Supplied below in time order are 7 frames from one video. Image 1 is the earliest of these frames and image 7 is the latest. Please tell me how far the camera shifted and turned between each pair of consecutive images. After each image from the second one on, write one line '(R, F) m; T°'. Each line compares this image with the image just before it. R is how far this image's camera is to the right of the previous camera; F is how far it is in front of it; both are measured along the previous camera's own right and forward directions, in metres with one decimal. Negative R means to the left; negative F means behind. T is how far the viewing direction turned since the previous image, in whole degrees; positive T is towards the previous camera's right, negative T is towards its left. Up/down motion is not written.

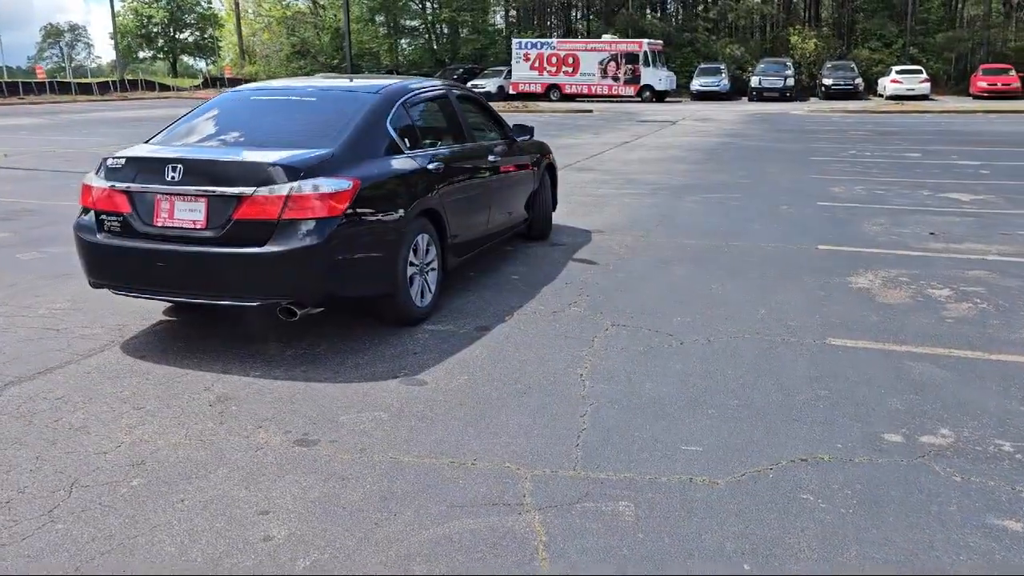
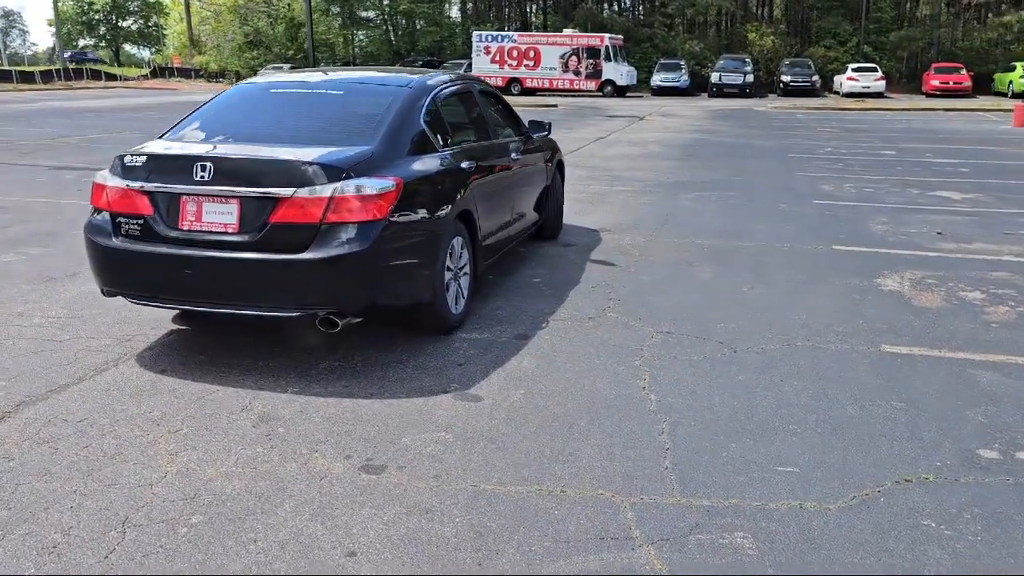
(-0.6, +0.3) m; +3°
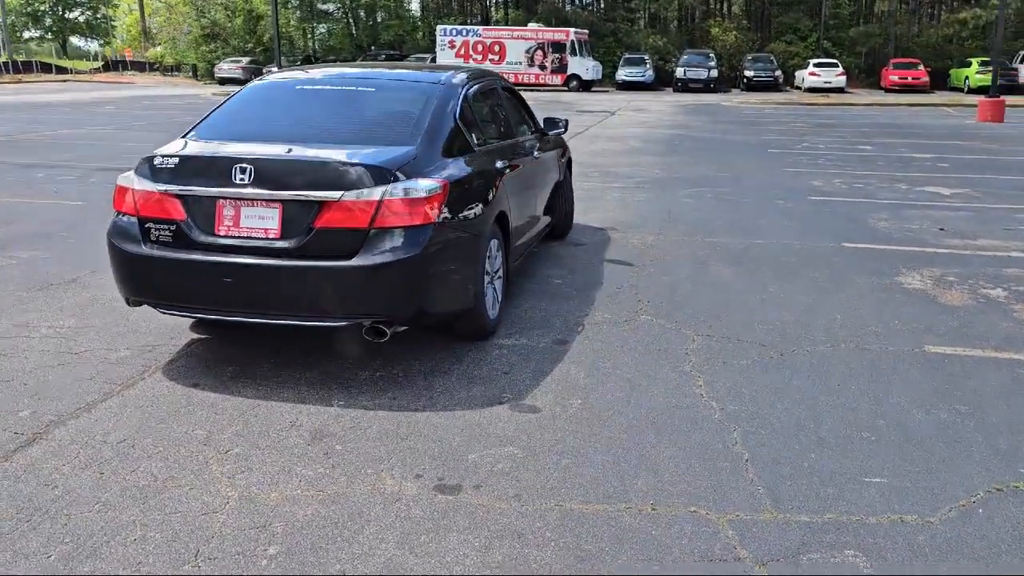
(-0.5, +0.2) m; +3°
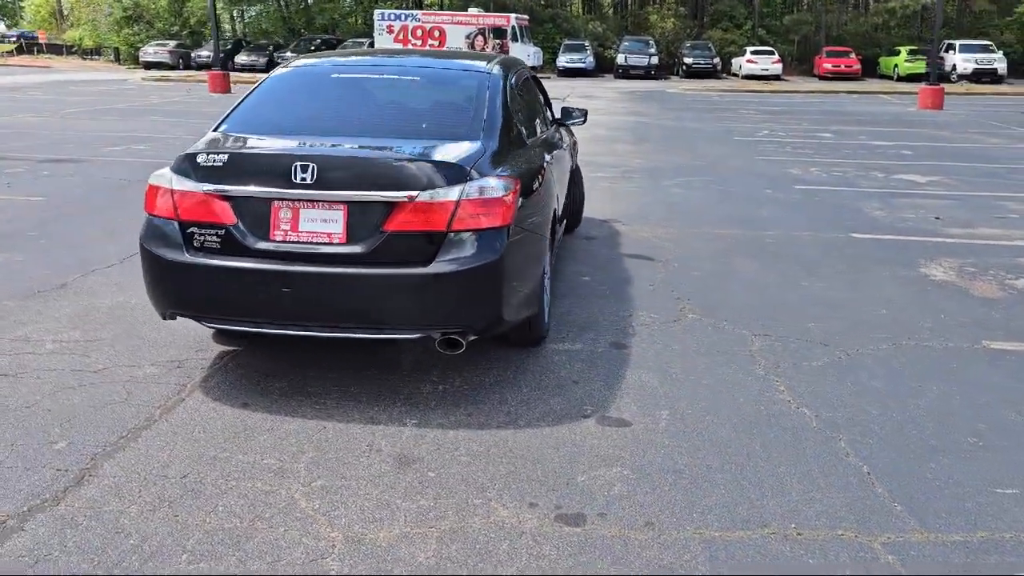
(-0.7, +0.3) m; +5°
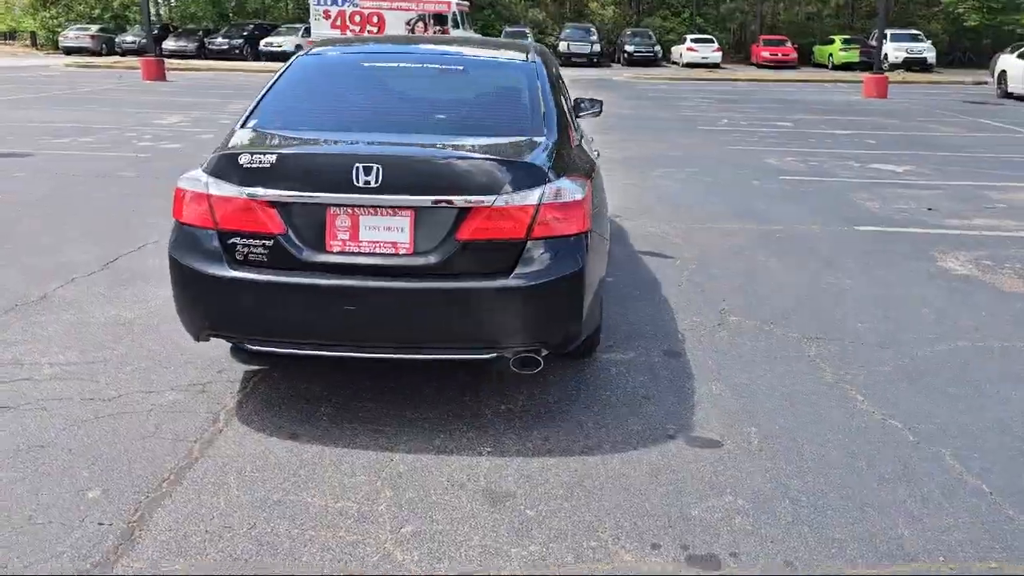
(-0.6, +0.4) m; +5°
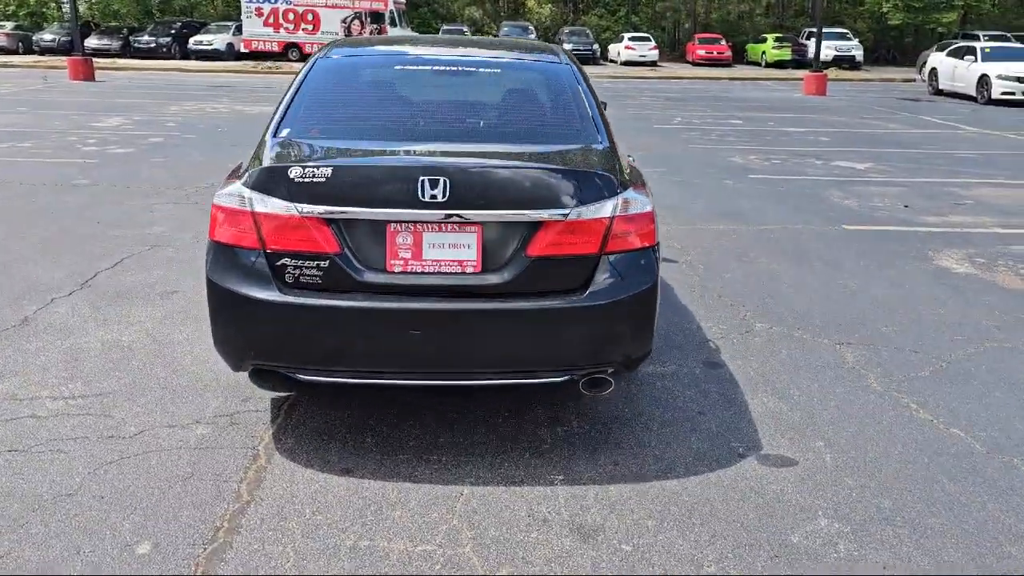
(-0.5, +0.2) m; +5°
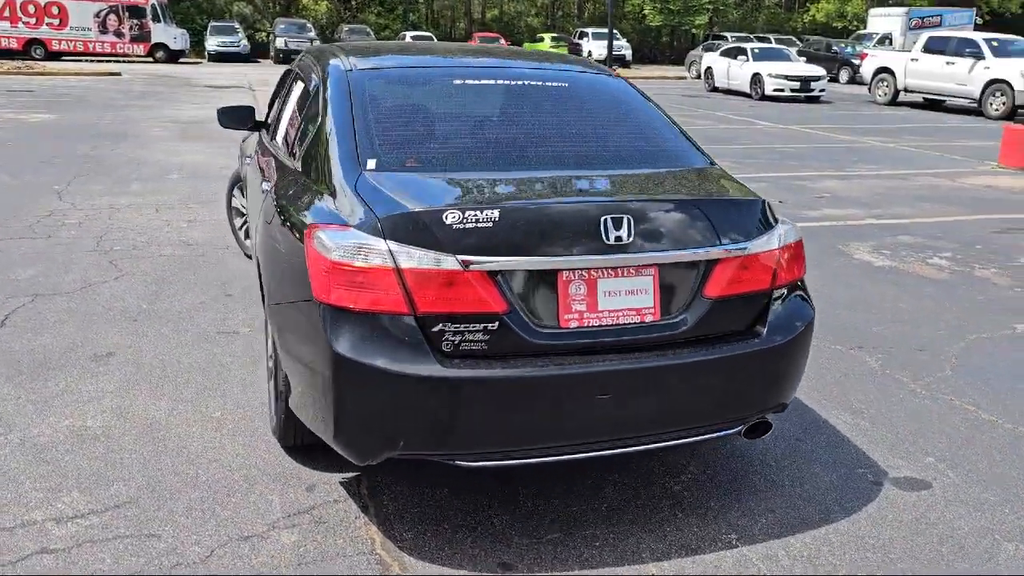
(-1.3, +0.6) m; +15°
